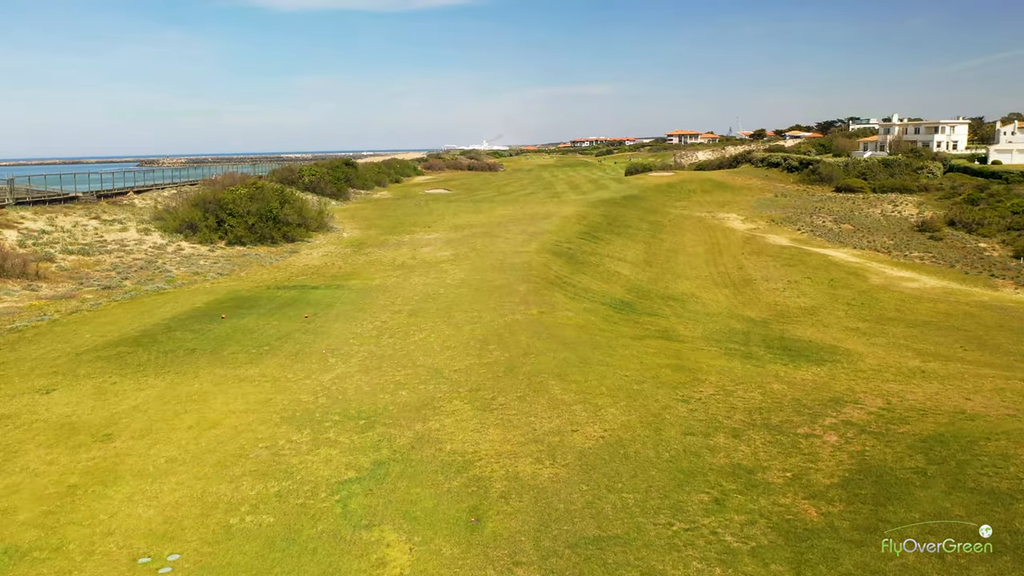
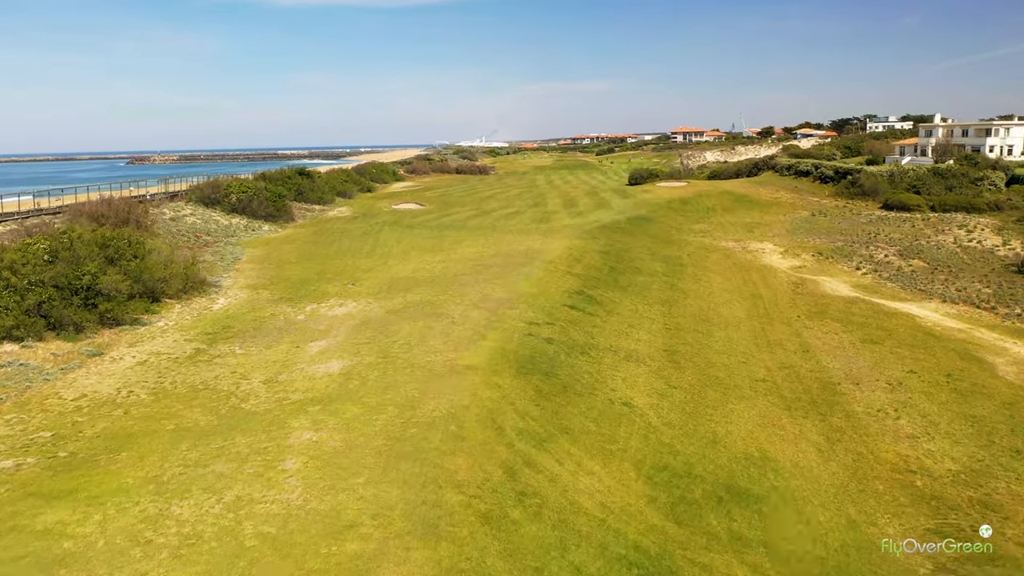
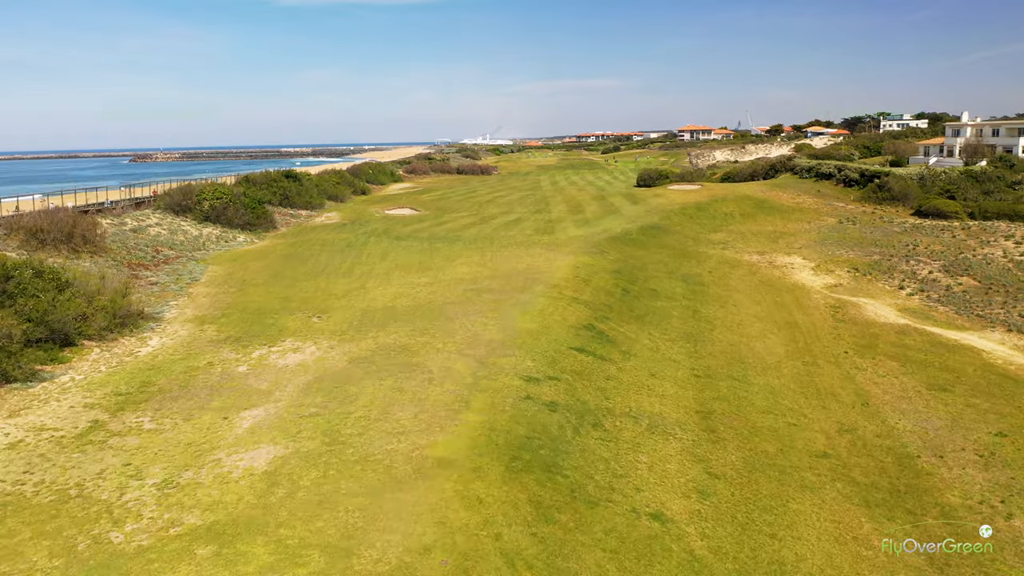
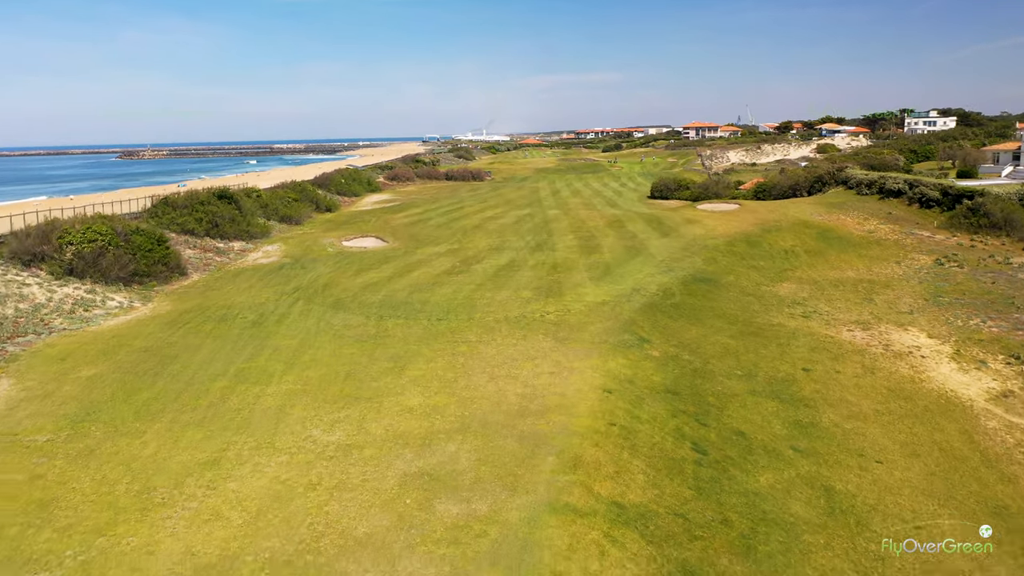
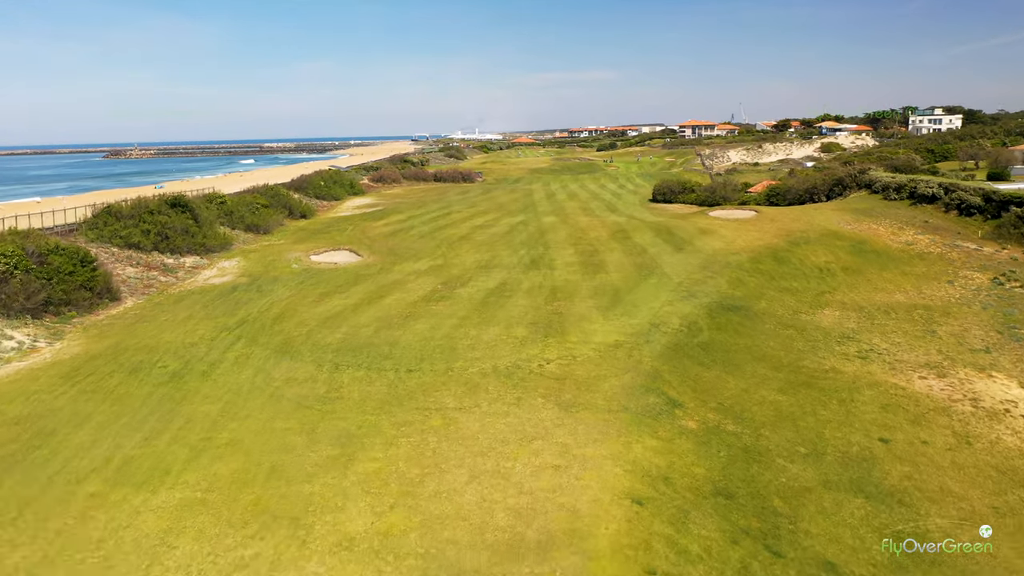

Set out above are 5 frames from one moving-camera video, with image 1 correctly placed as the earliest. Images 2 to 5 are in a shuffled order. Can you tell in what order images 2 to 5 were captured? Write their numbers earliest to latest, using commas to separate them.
2, 3, 4, 5
